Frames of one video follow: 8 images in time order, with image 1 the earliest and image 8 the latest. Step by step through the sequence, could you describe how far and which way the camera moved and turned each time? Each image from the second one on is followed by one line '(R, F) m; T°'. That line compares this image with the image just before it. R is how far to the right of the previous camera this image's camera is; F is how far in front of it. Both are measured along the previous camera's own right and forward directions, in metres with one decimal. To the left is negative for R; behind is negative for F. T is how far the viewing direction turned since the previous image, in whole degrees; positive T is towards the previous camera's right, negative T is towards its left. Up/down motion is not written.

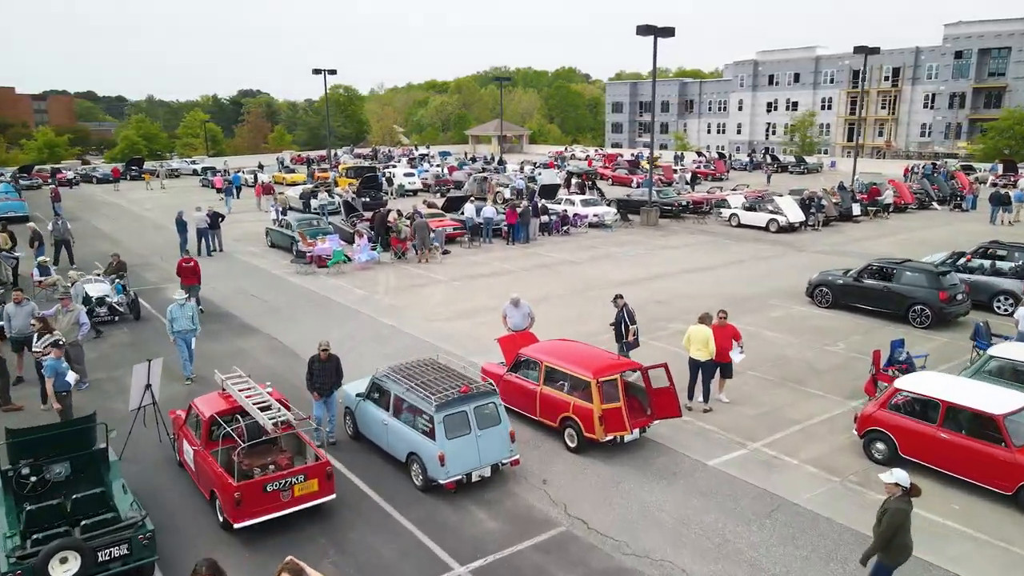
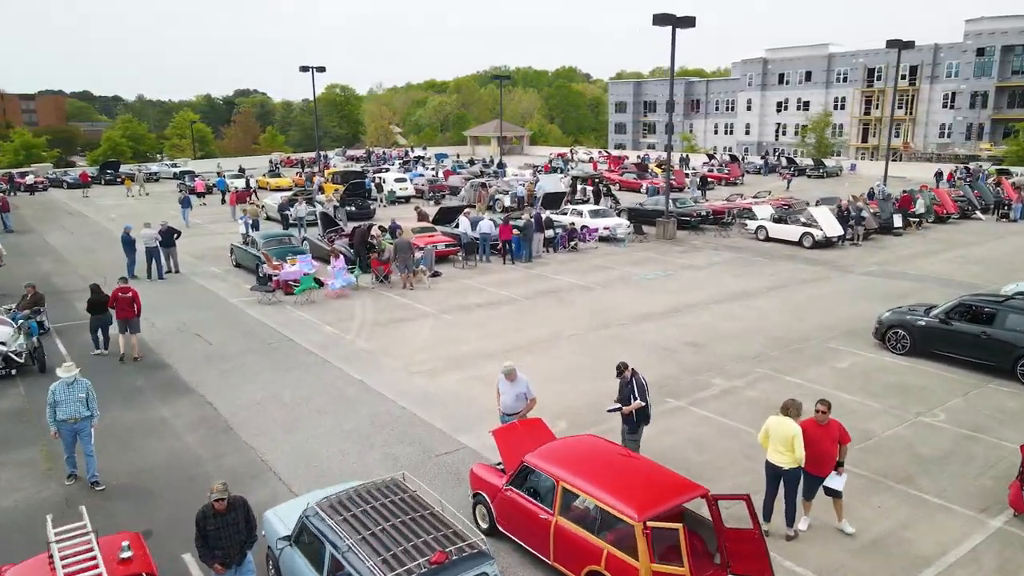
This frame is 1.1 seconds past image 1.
(0.0, +3.4) m; 0°
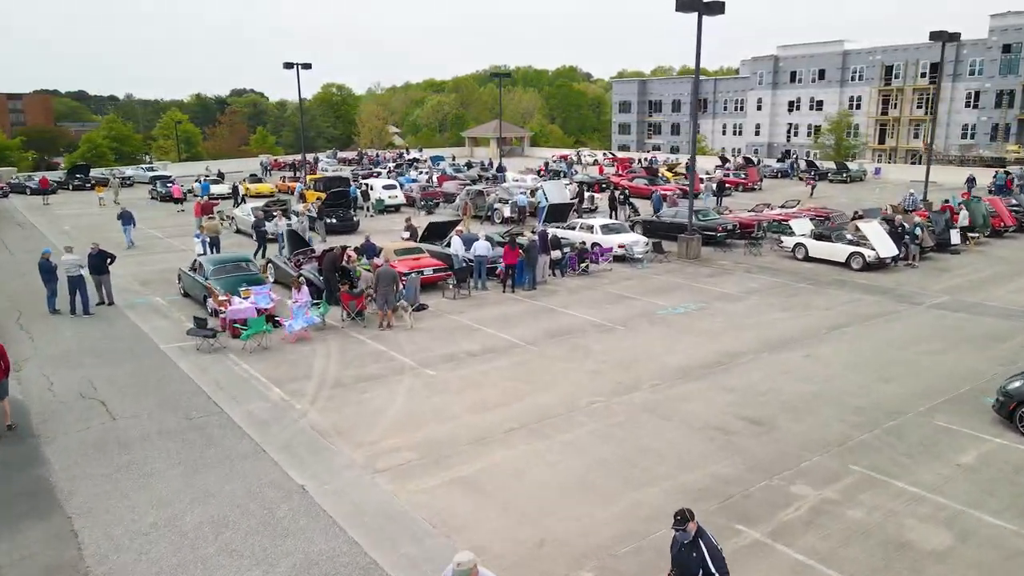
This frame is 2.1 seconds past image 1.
(0.0, +3.7) m; 0°
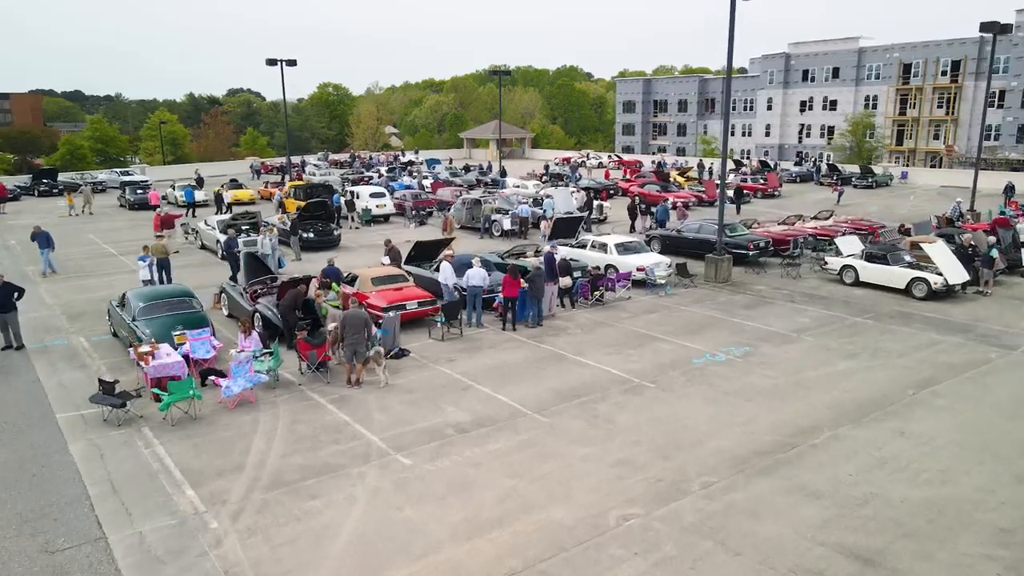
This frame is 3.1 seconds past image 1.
(0.0, +3.4) m; 0°
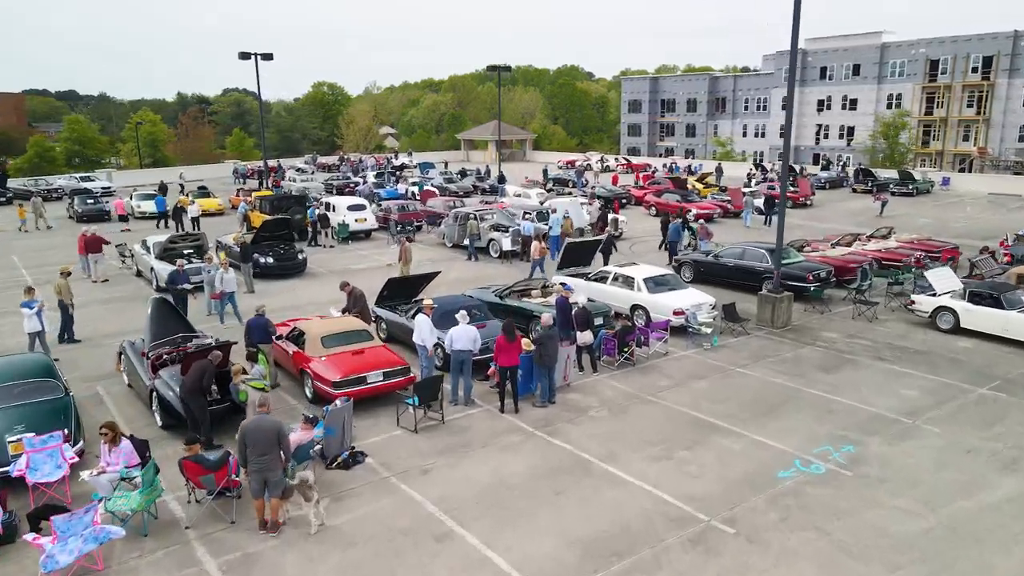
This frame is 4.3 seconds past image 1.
(0.0, +4.6) m; 0°
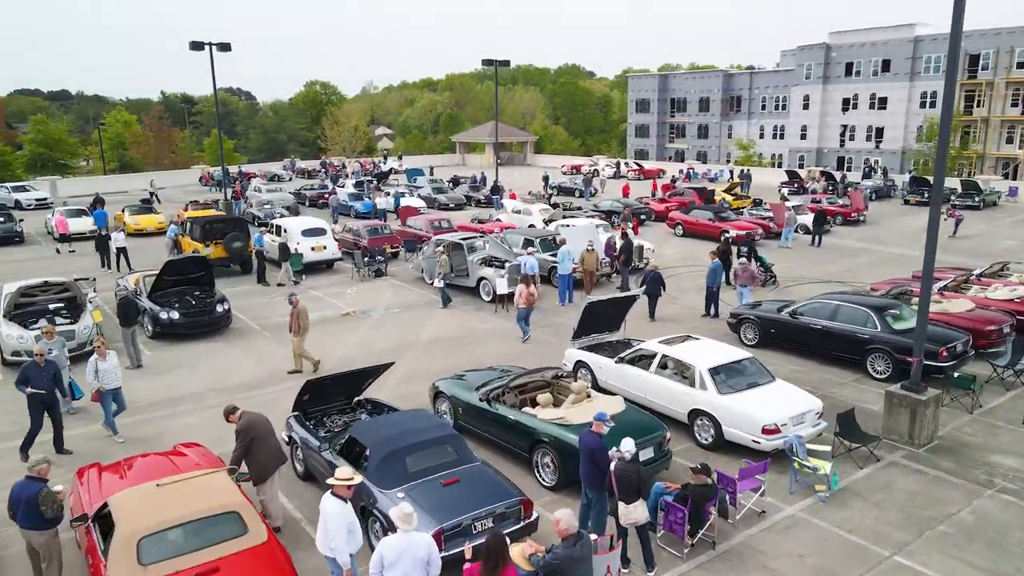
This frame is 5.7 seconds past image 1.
(+0.1, +6.0) m; 0°
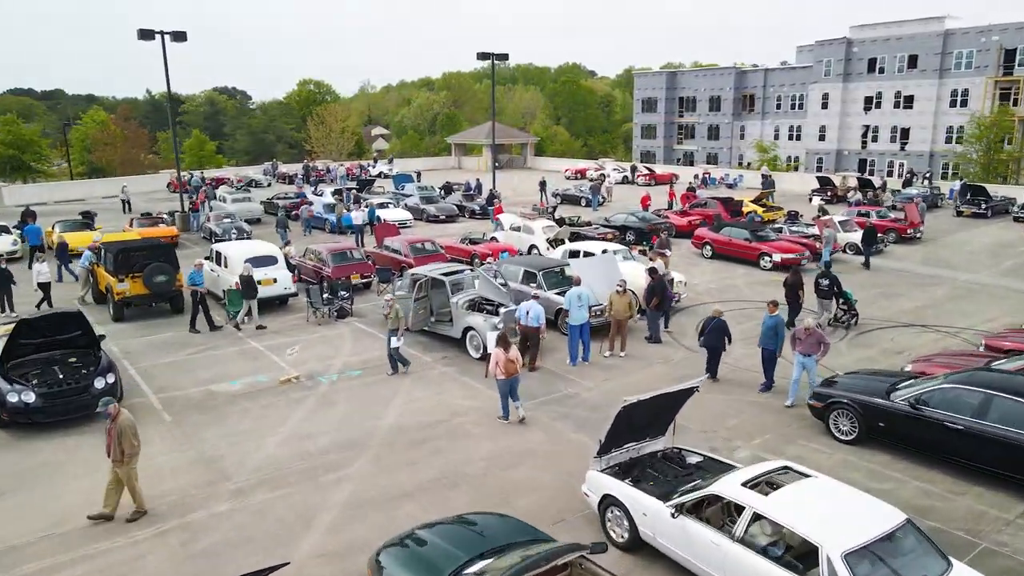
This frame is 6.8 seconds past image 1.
(+0.1, +4.7) m; 0°
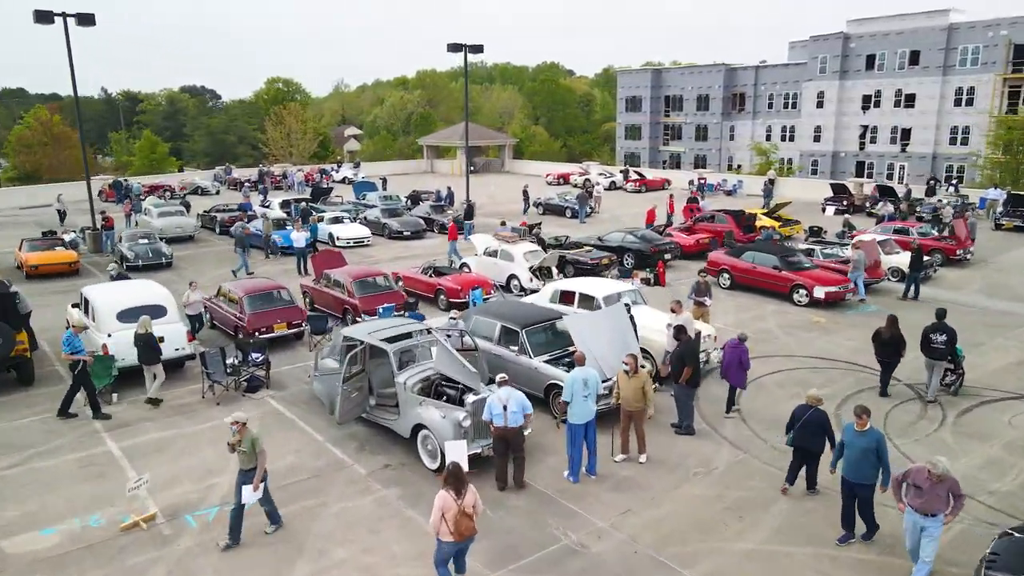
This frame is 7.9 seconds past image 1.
(+0.1, +4.8) m; +2°
